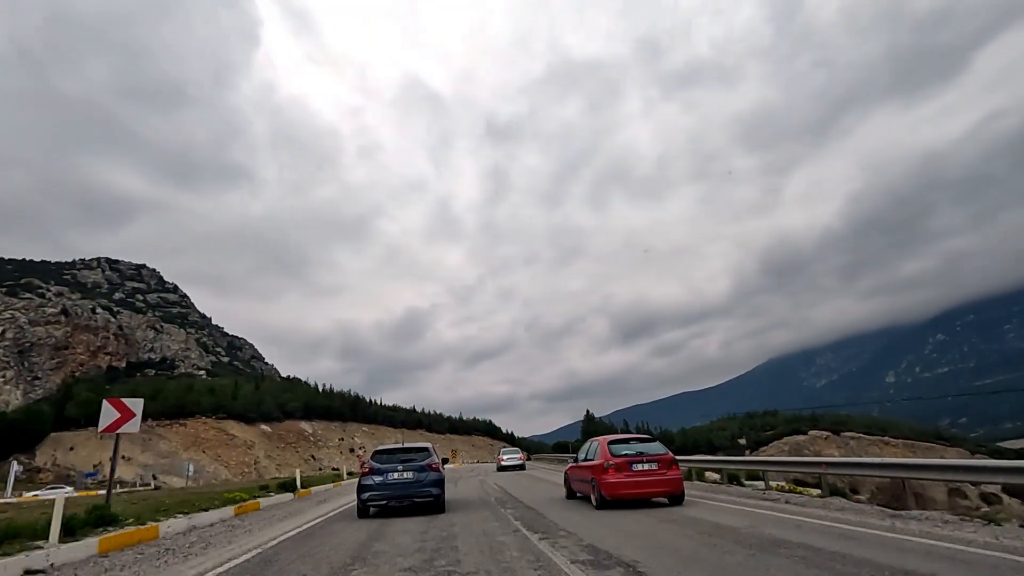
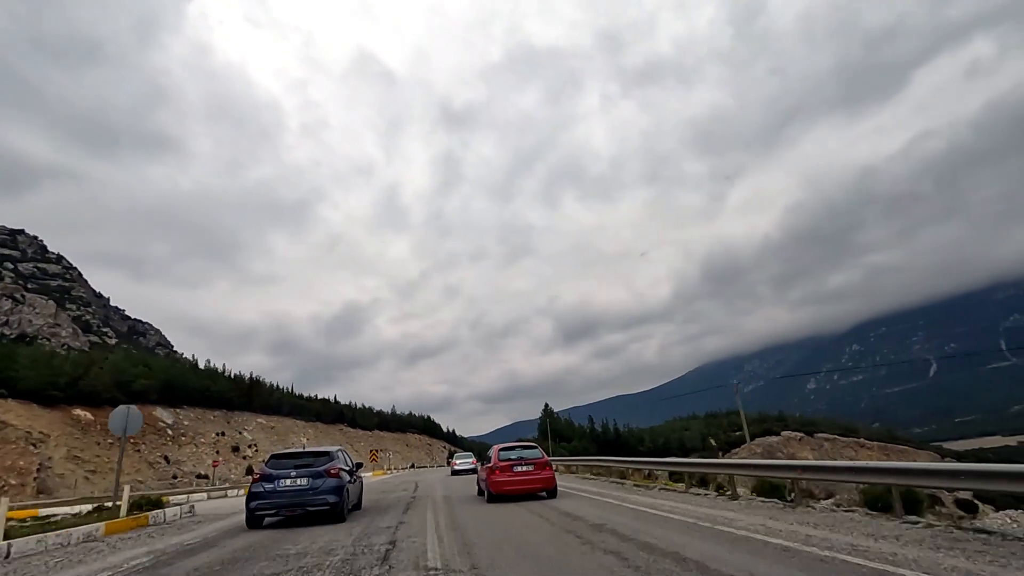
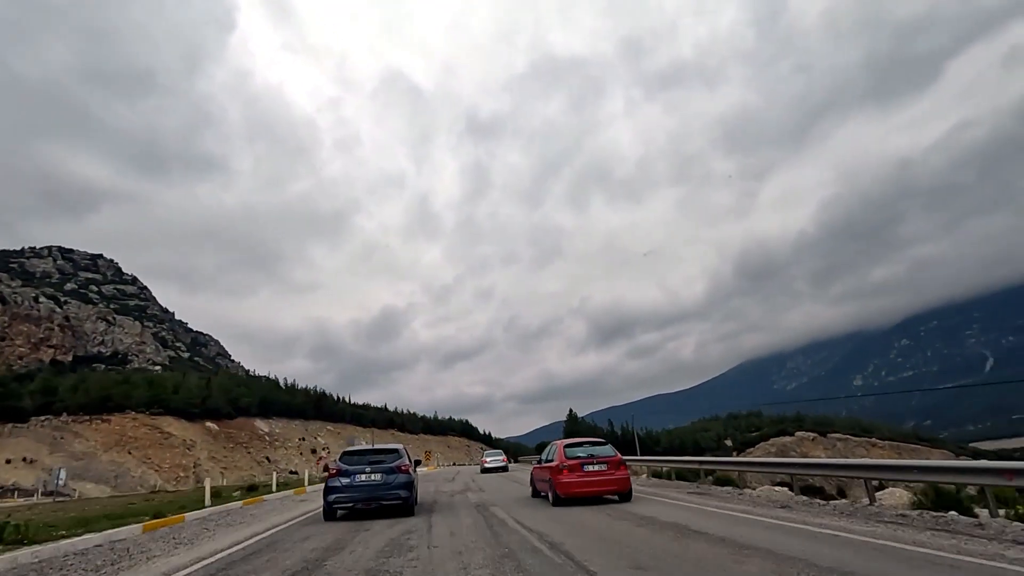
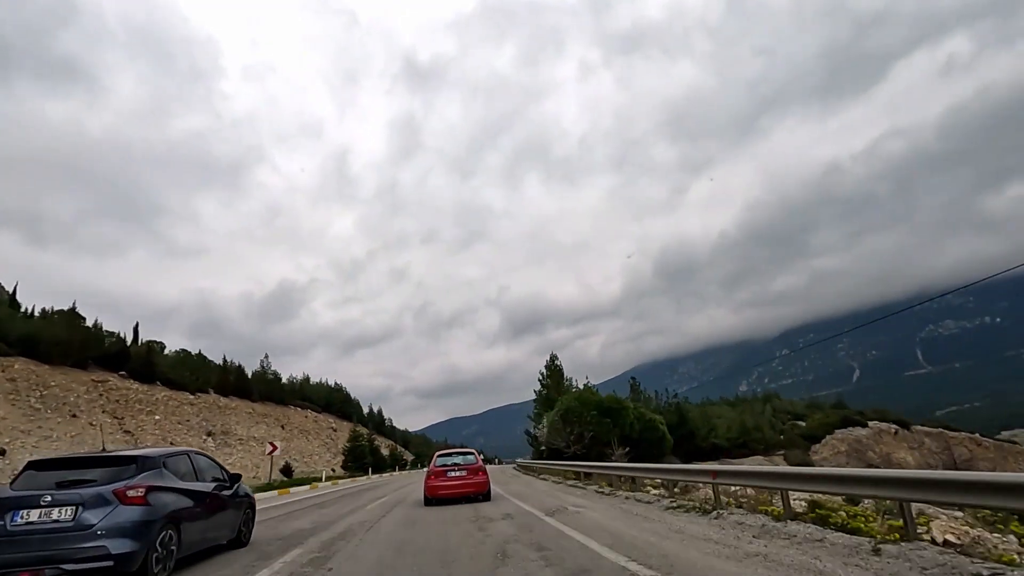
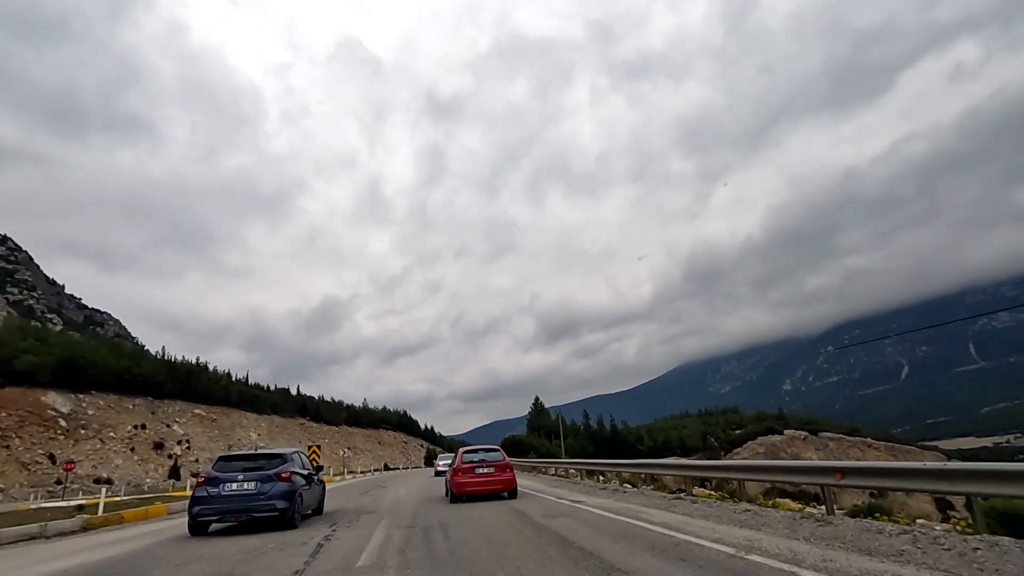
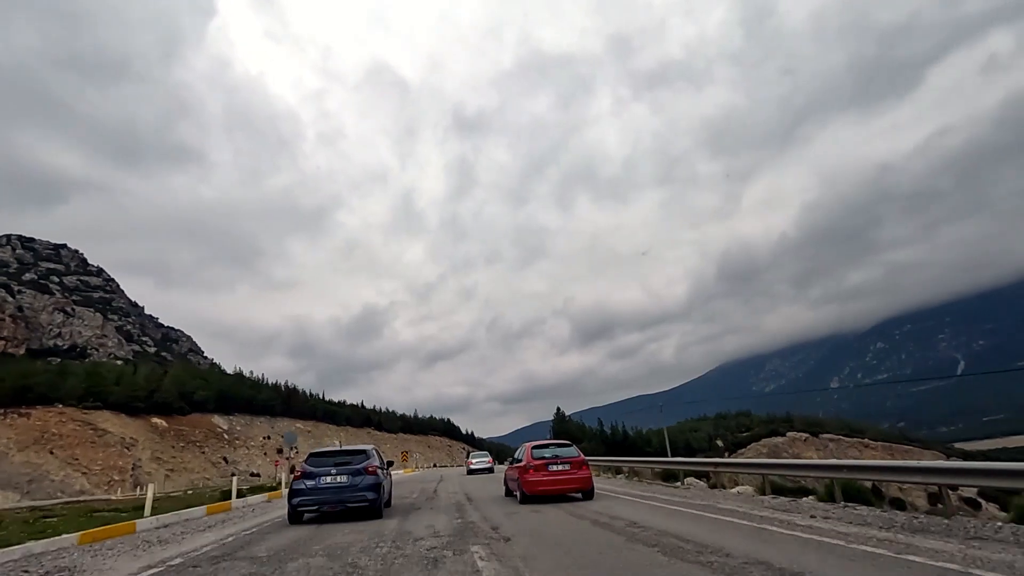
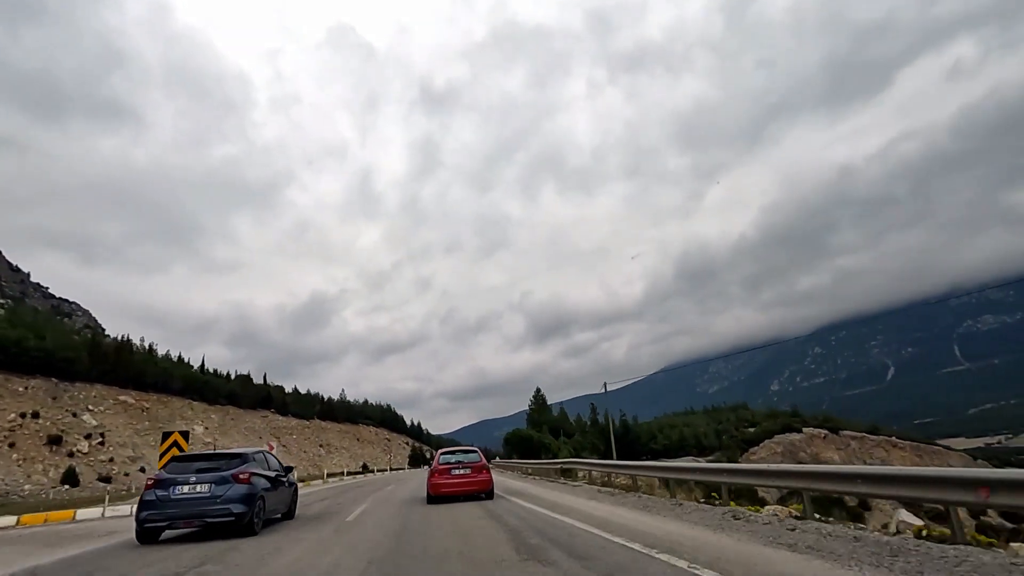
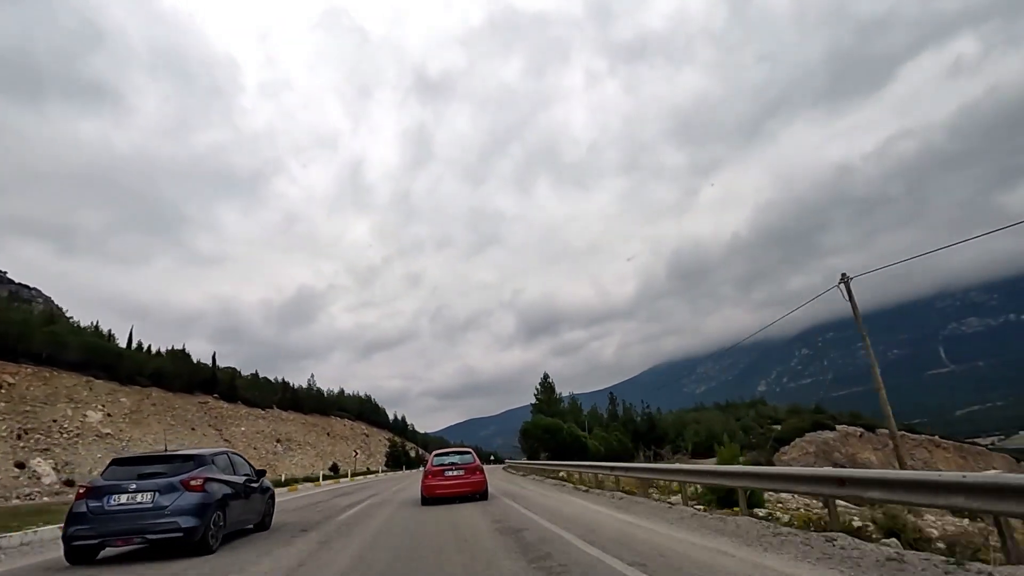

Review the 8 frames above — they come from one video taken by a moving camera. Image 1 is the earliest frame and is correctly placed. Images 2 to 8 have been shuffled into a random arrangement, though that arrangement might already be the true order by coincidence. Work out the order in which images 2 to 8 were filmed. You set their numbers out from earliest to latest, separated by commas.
3, 6, 2, 5, 7, 8, 4
